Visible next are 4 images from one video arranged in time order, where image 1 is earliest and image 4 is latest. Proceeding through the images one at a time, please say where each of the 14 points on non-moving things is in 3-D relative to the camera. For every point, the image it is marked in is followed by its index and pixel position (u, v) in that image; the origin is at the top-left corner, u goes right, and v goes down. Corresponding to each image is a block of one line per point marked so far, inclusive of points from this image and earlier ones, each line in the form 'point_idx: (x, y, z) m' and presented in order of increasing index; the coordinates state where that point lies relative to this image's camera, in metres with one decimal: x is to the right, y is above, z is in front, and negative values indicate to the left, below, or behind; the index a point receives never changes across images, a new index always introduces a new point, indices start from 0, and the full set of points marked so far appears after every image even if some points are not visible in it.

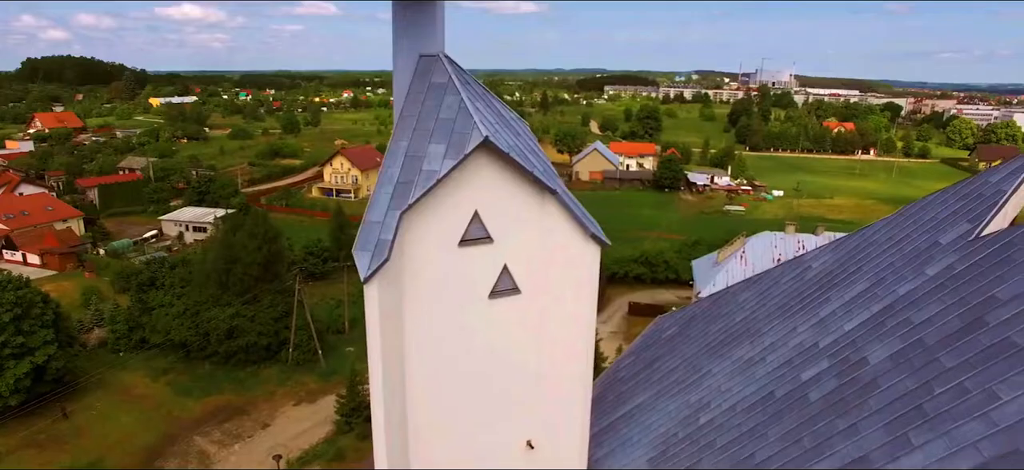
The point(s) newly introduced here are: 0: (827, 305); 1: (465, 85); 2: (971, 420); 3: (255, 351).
0: (+3.2, -0.7, +6.2) m
1: (-0.5, +1.4, +5.8) m
2: (+2.8, -1.1, +3.7) m
3: (-7.6, -3.4, +18.1) m
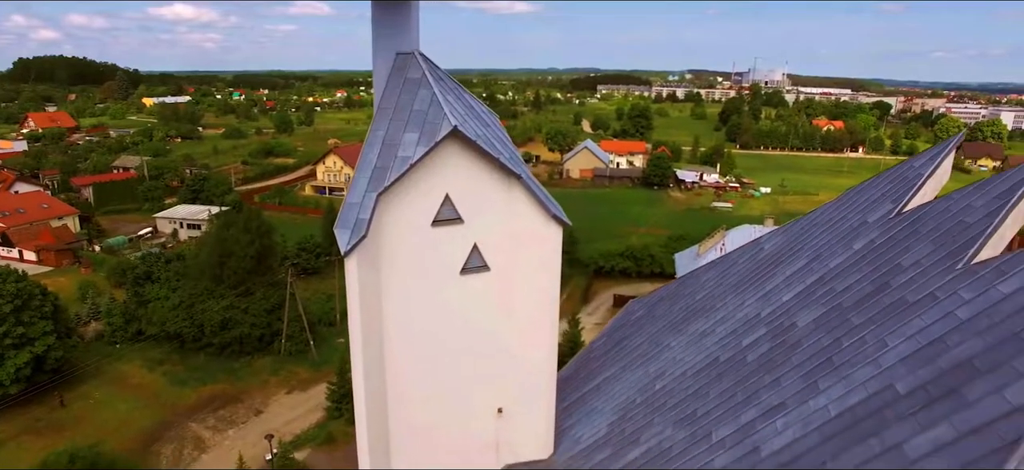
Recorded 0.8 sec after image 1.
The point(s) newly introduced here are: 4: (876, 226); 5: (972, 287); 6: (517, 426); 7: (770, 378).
0: (+2.9, -0.5, +6.8) m
1: (-0.8, +1.6, +6.4) m
2: (+2.5, -0.9, +4.3) m
3: (-8.0, -3.3, +18.6) m
4: (+3.6, +0.1, +6.0) m
5: (+3.1, -0.3, +4.1) m
6: (+0.1, -2.2, +7.0) m
7: (+2.1, -1.2, +5.0) m
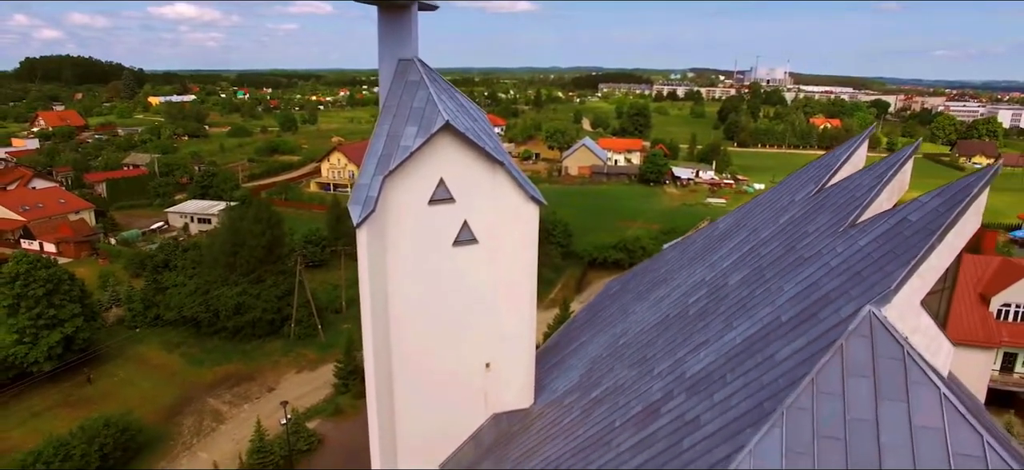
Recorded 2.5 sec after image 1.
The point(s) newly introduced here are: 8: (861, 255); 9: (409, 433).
0: (+2.7, -0.2, +8.0) m
1: (-1.0, +1.9, +7.6) m
2: (+2.3, -0.6, +5.4) m
3: (-8.2, -3.0, +19.8) m
4: (+3.4, +0.4, +7.2) m
5: (+2.9, -0.1, +5.3) m
6: (-0.1, -1.9, +8.2) m
7: (+1.9, -0.9, +6.2) m
8: (+2.7, -0.2, +4.8) m
9: (-1.3, -2.6, +7.9) m
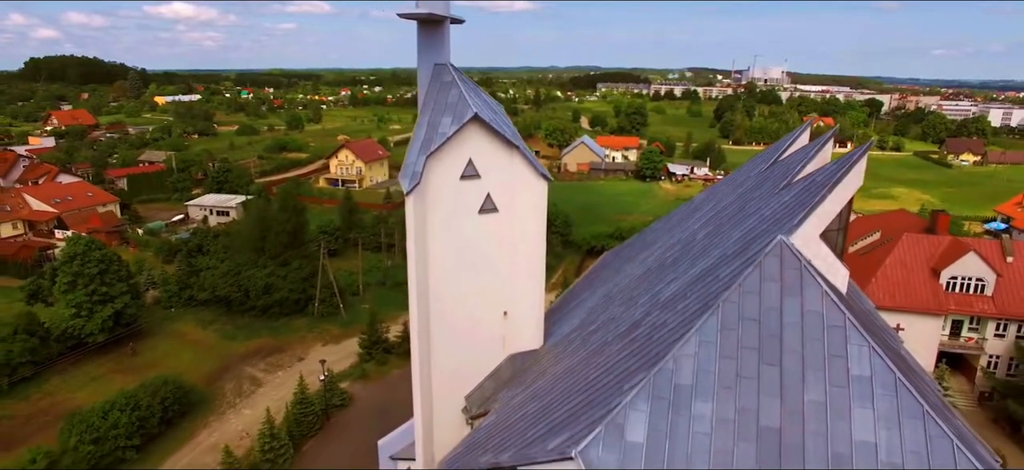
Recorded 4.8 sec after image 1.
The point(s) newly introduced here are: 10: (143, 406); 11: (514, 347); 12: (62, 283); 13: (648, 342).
0: (+2.9, +0.2, +9.8) m
1: (-0.8, +2.4, +9.4) m
2: (+2.5, -0.2, +7.3) m
3: (-8.0, -2.5, +21.6) m
4: (+3.6, +0.8, +9.0) m
5: (+3.1, +0.4, +7.1) m
6: (+0.1, -1.5, +10.0) m
7: (+2.2, -0.5, +8.1) m
8: (+3.0, +0.3, +6.7) m
9: (-1.1, -2.1, +9.7) m
10: (-8.4, -3.9, +13.8) m
11: (0.0, -1.8, +10.1) m
12: (-13.3, -1.4, +18.0) m
13: (+1.4, -1.1, +6.4) m
